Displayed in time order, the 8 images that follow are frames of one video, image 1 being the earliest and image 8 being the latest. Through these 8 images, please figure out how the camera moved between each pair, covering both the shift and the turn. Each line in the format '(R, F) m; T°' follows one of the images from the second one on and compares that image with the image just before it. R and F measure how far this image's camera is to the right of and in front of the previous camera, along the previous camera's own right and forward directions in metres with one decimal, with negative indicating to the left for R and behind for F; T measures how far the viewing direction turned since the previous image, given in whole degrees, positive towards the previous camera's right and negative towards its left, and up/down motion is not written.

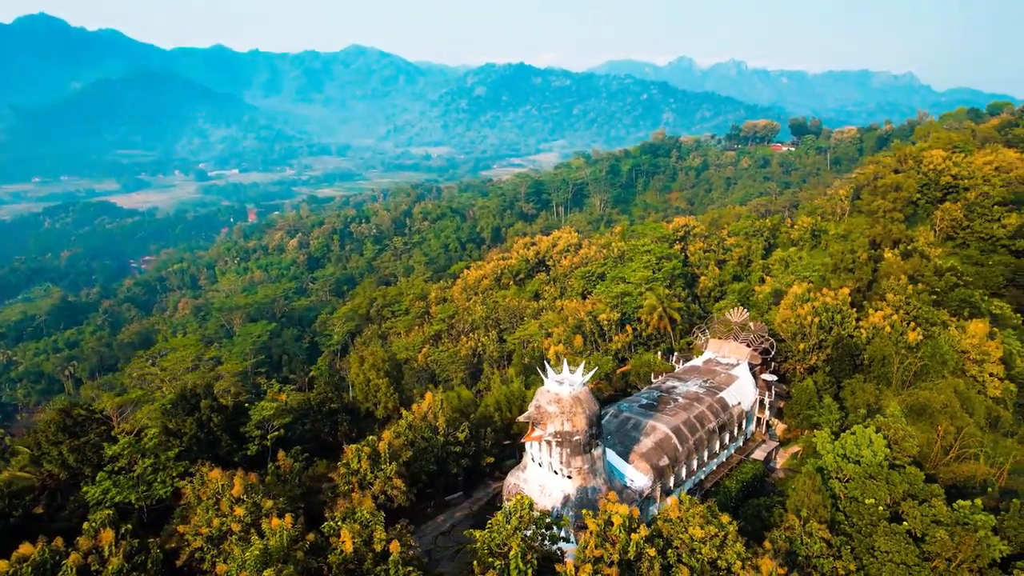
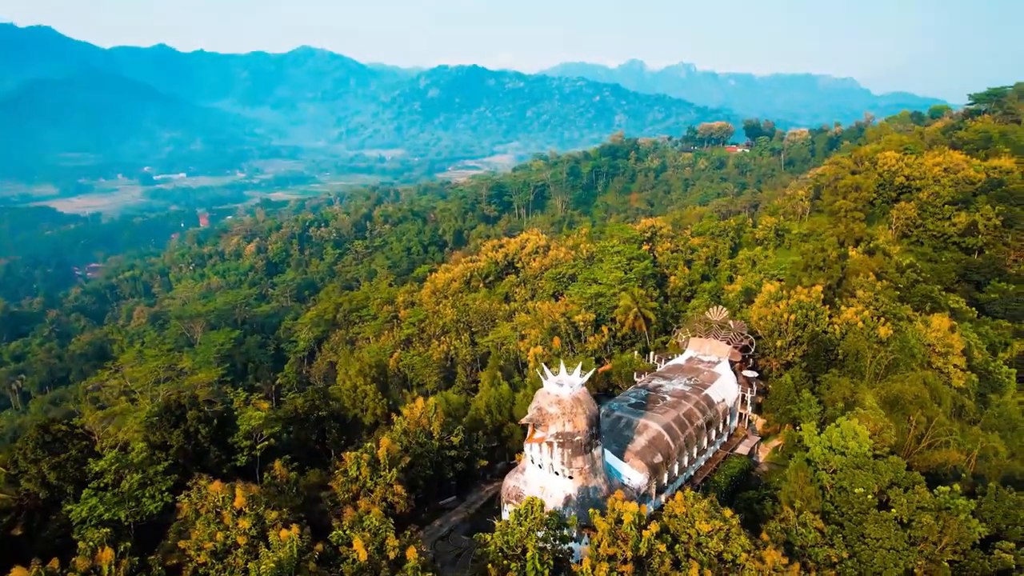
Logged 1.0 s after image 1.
(-0.9, 0.0) m; +4°
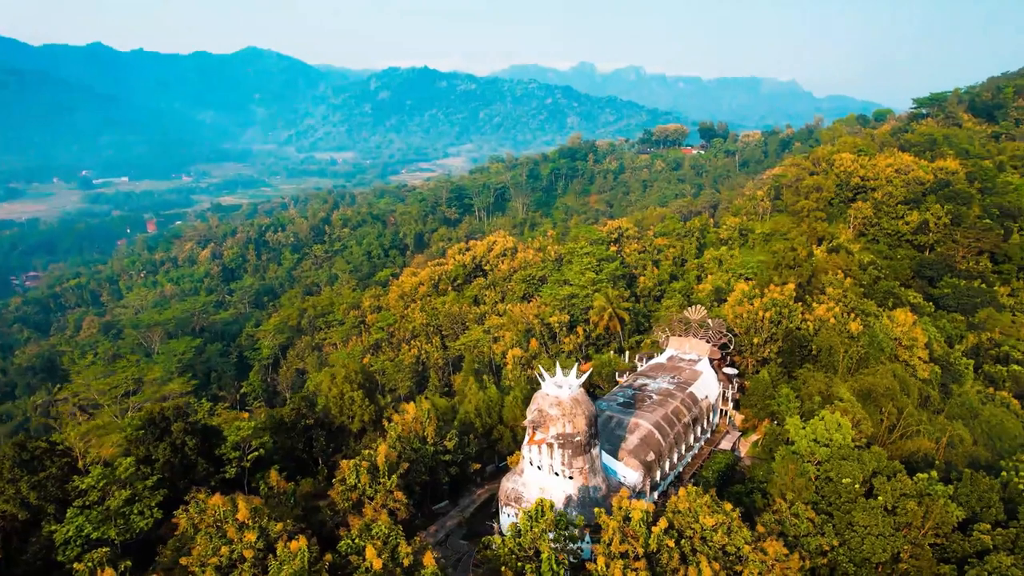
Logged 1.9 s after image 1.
(-0.9, 0.0) m; +4°
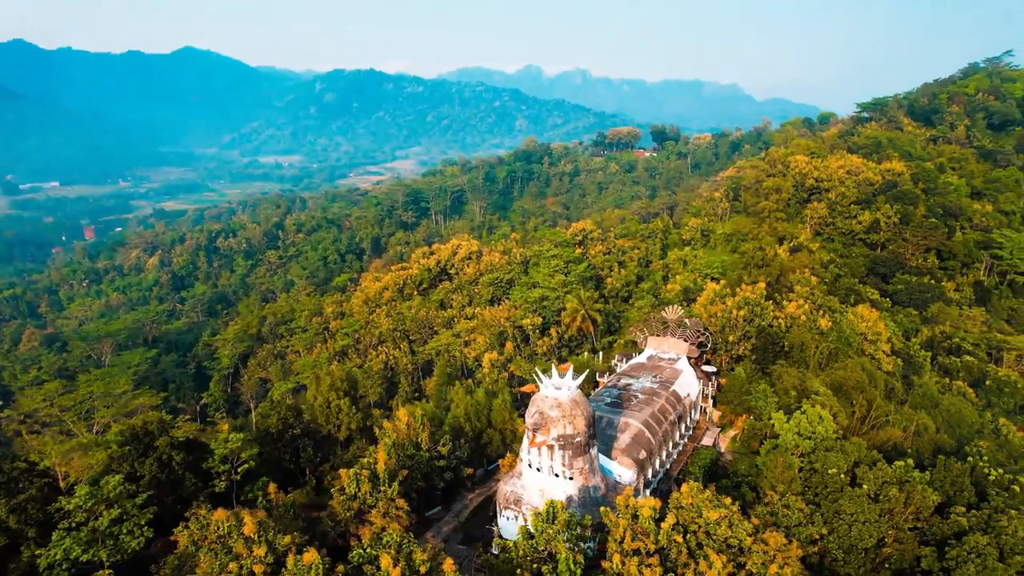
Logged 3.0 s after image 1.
(-1.0, -0.1) m; +4°
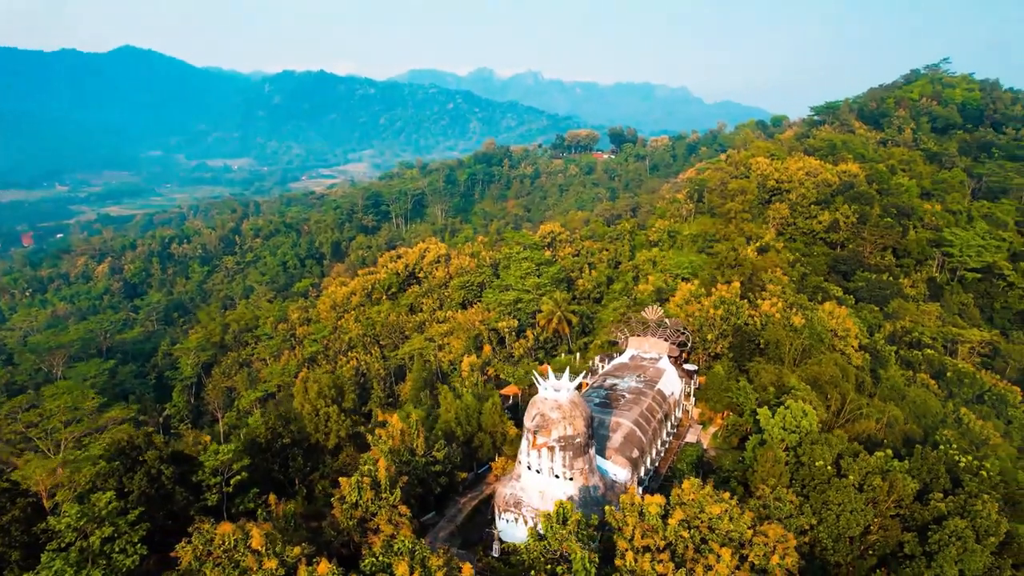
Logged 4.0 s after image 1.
(-0.9, -0.1) m; +4°
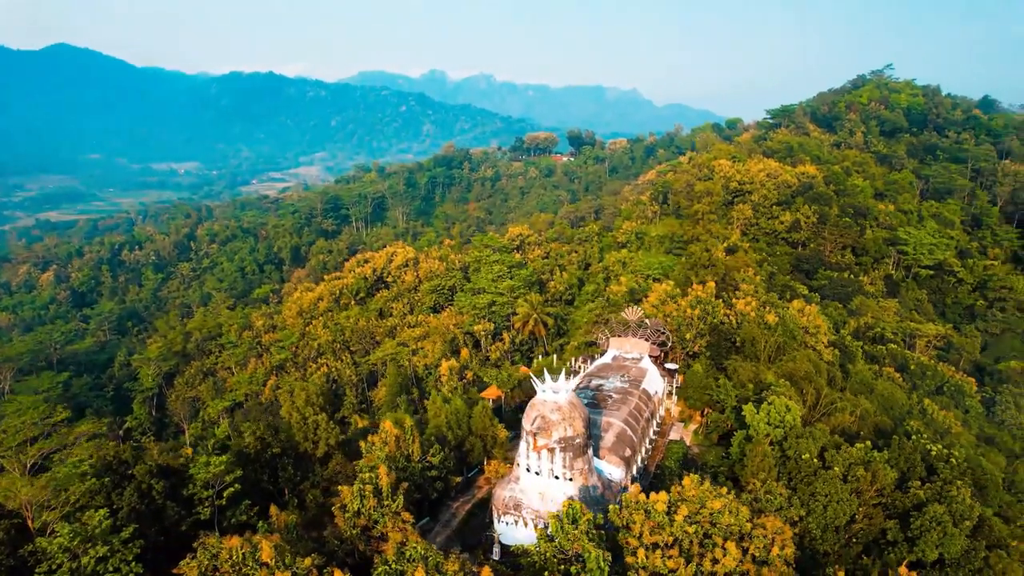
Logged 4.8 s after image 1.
(-0.9, -0.1) m; +4°
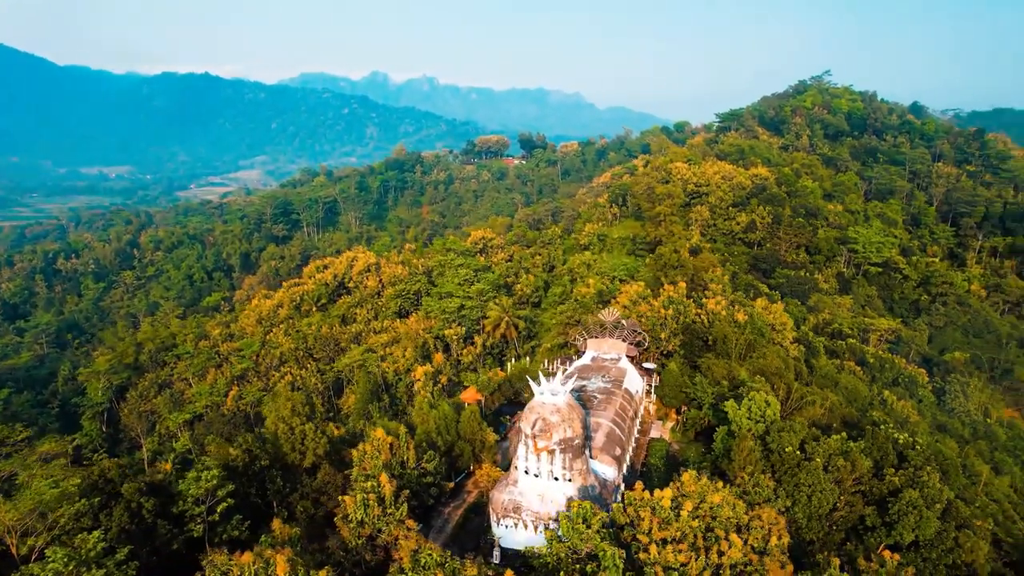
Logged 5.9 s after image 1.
(-1.1, -0.1) m; +4°
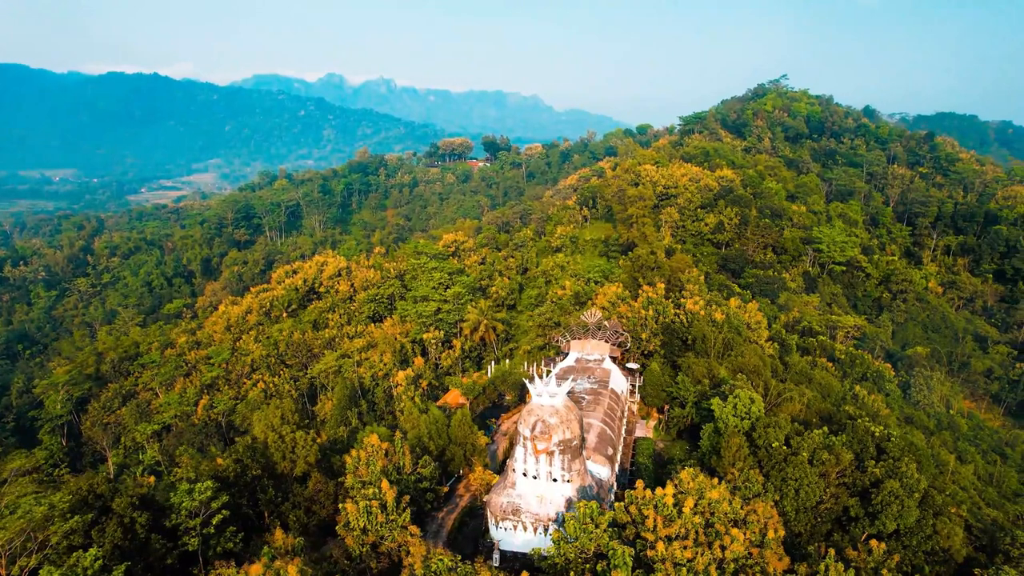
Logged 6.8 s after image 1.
(-0.8, -0.1) m; +3°
